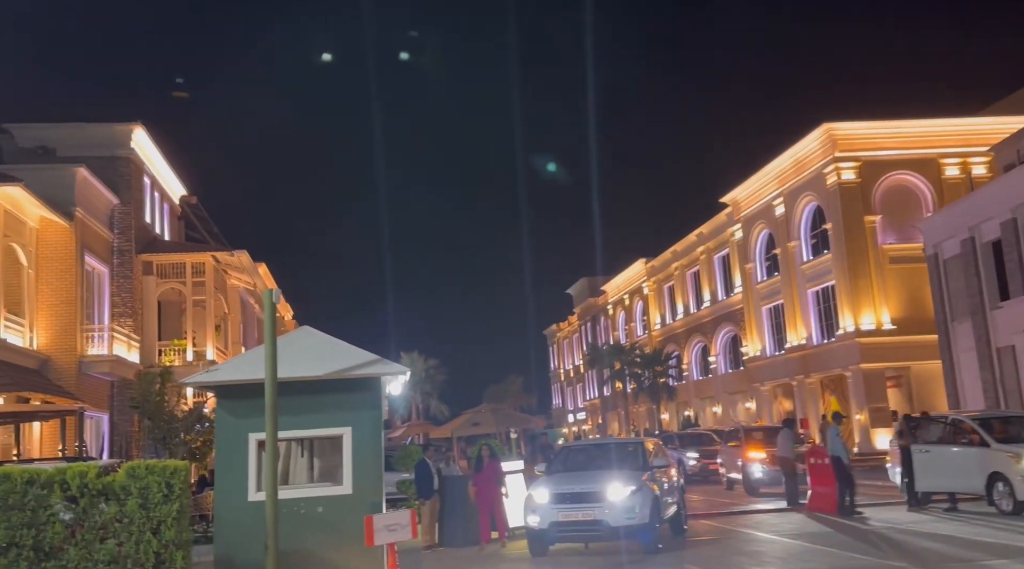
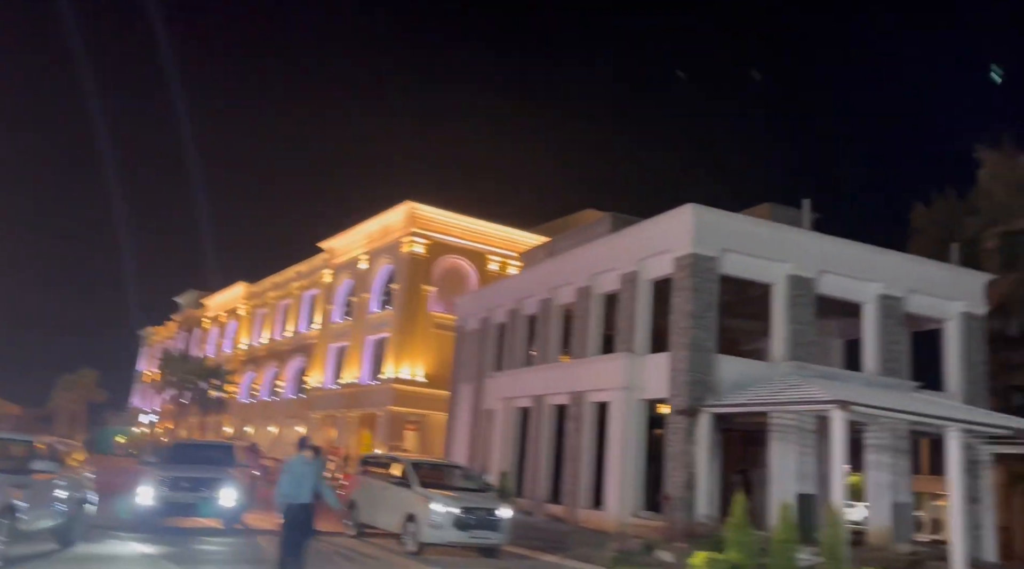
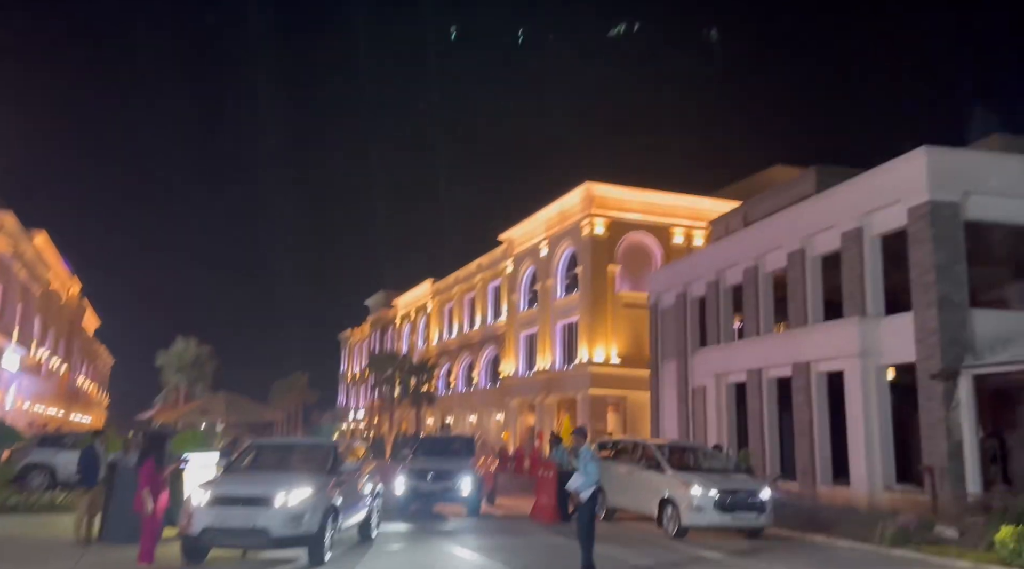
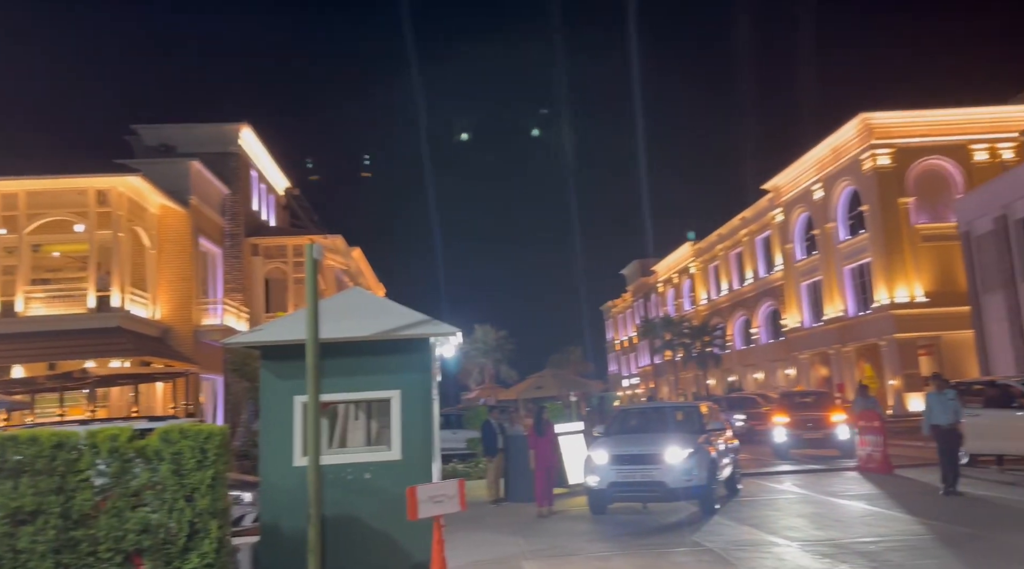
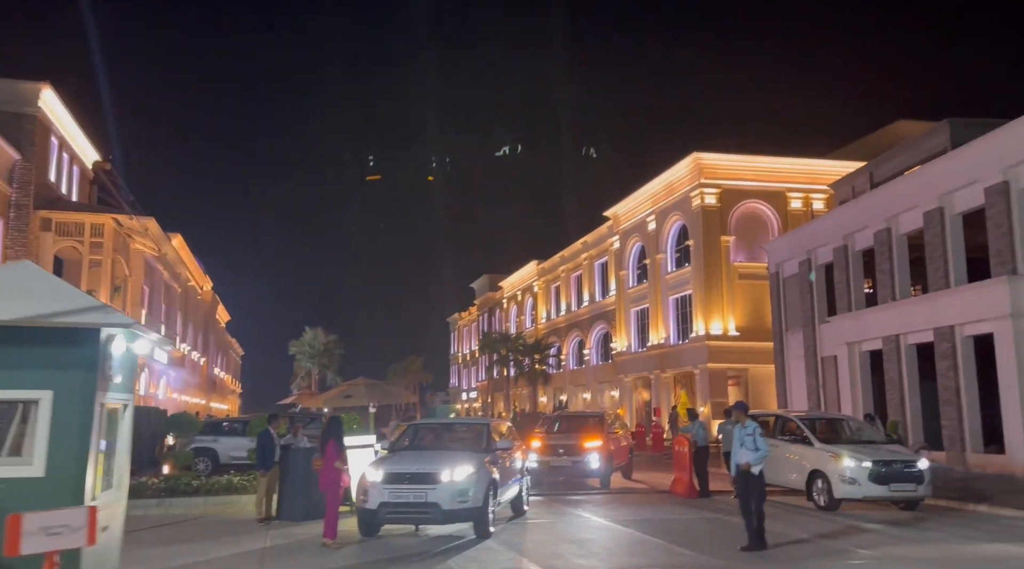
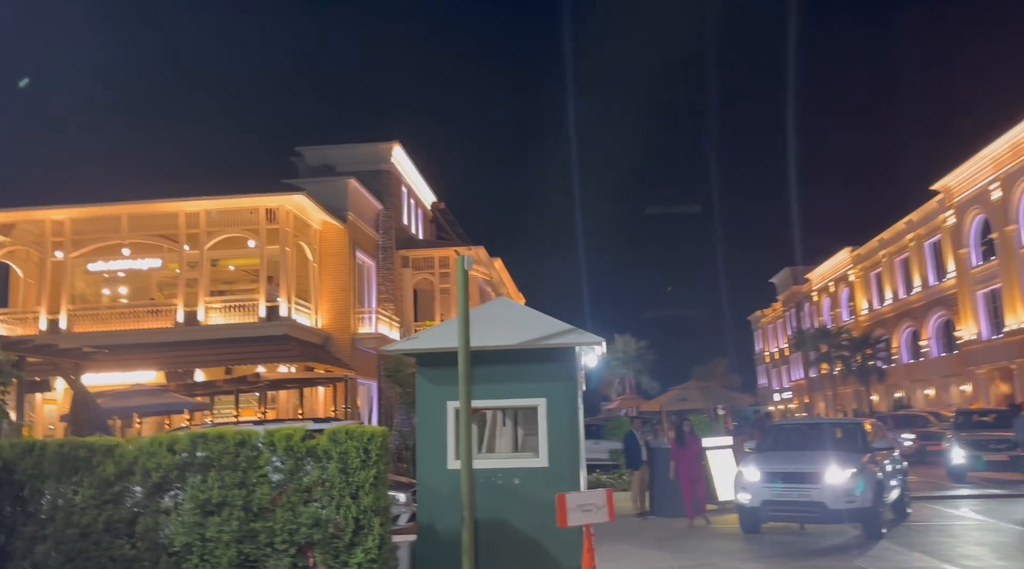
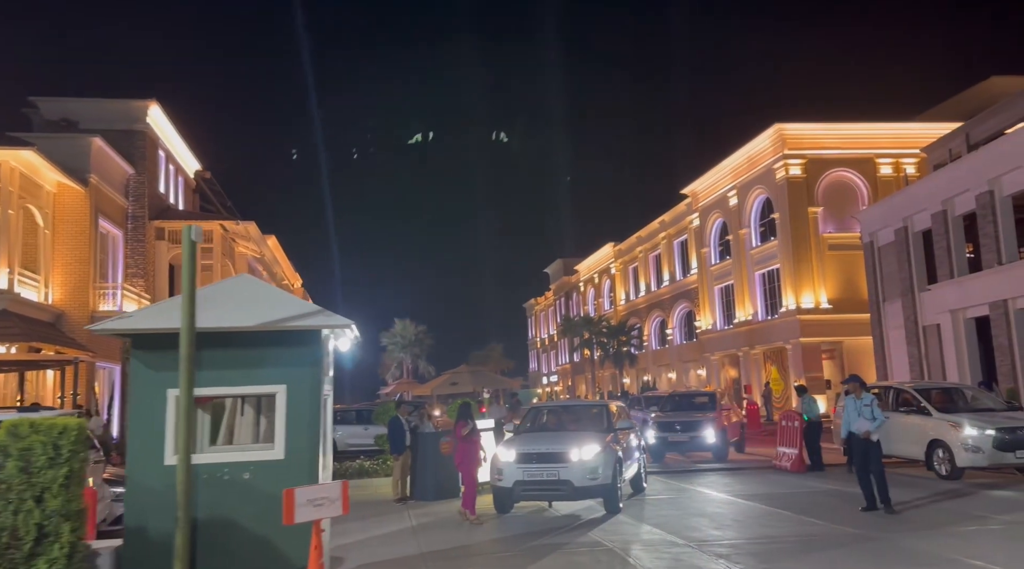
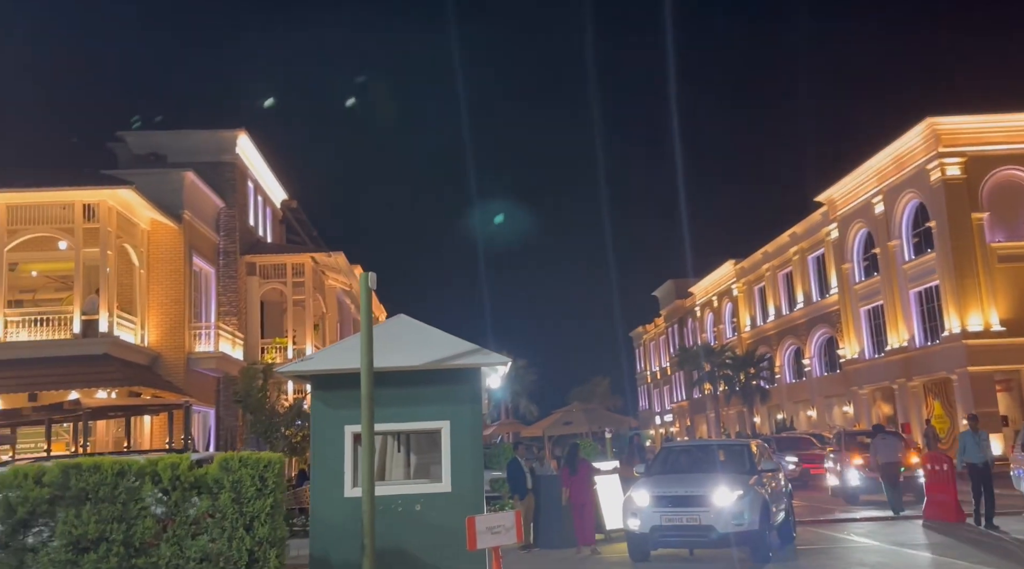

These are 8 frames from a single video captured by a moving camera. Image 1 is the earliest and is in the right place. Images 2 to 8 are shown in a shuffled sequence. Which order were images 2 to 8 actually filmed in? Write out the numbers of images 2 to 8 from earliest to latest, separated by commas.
8, 6, 4, 7, 5, 3, 2
